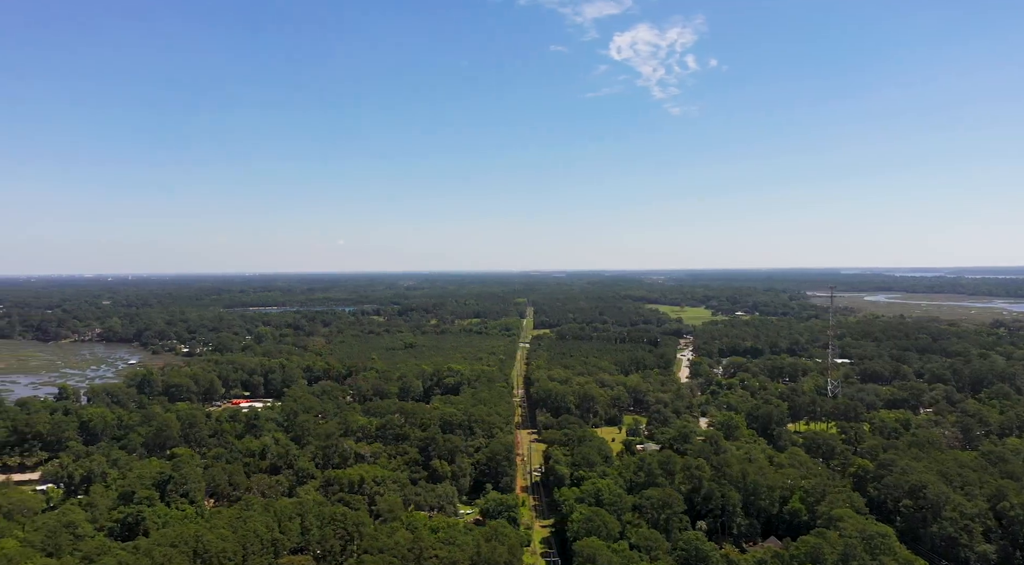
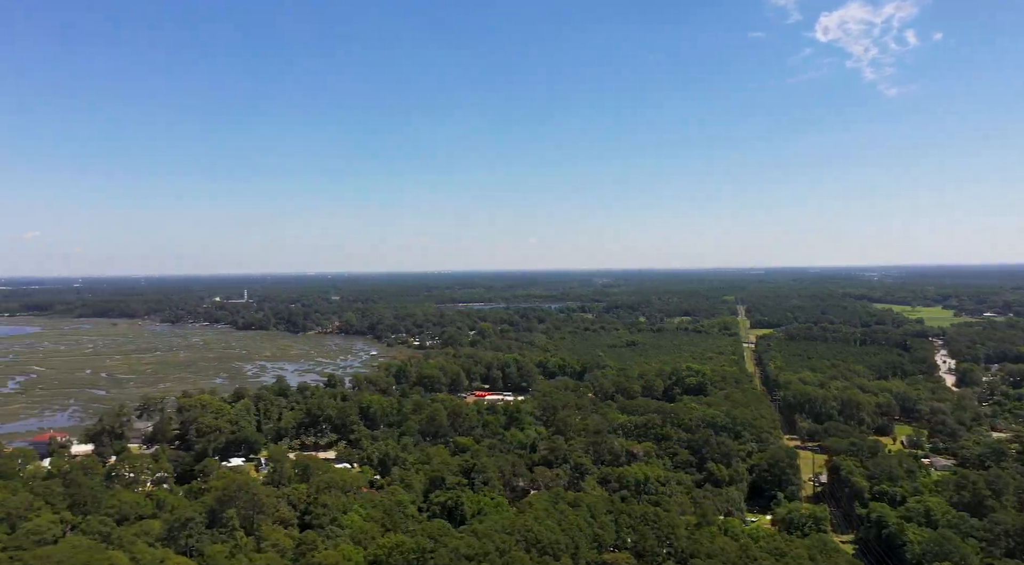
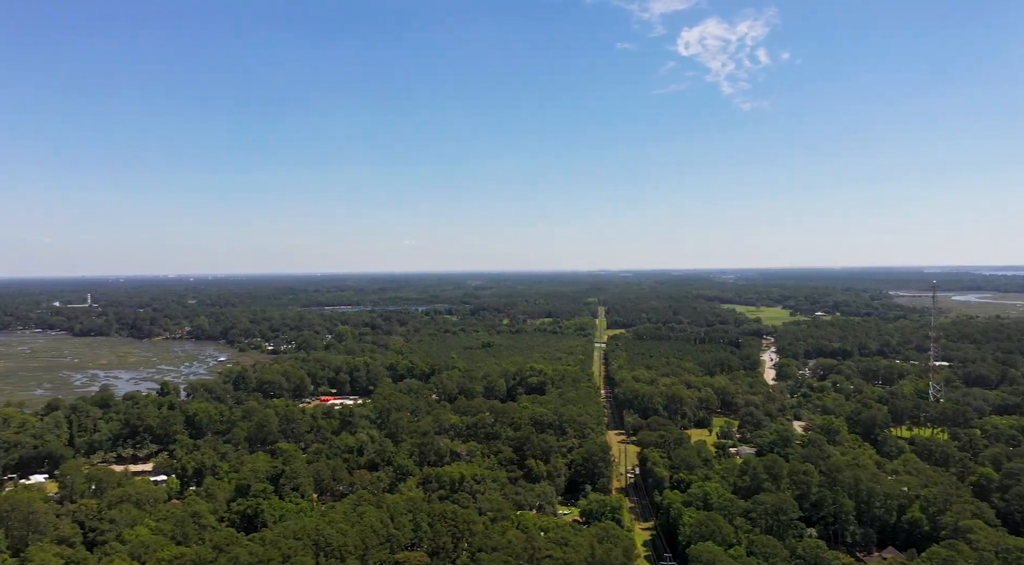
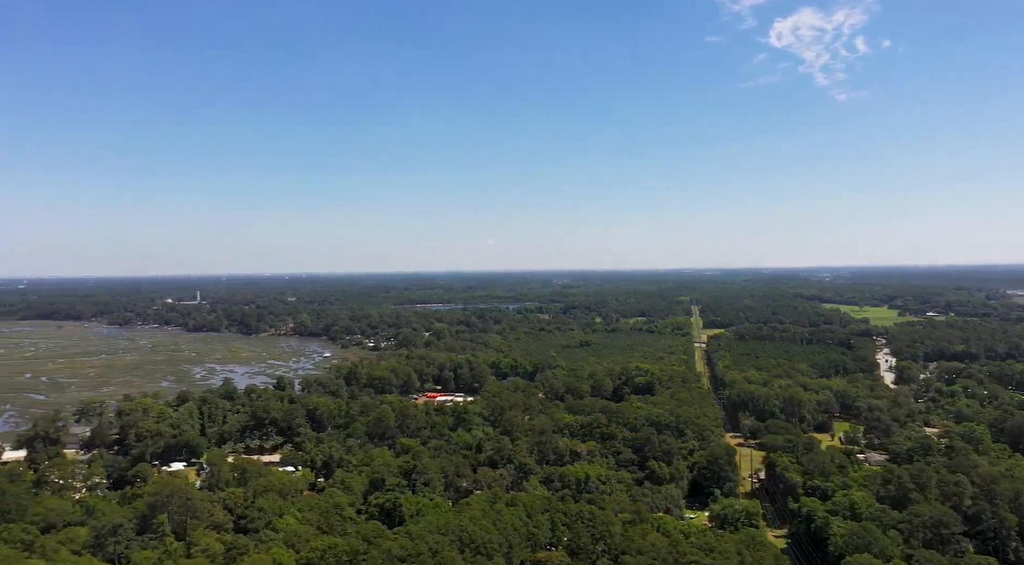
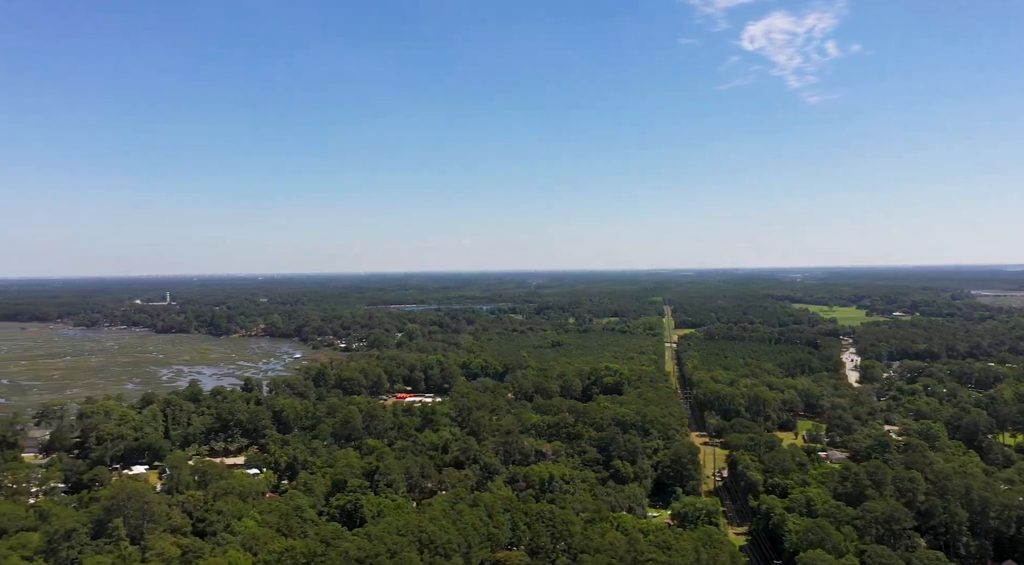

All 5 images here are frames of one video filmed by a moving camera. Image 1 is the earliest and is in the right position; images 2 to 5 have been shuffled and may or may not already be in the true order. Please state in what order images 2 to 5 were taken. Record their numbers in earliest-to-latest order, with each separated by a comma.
3, 5, 4, 2
